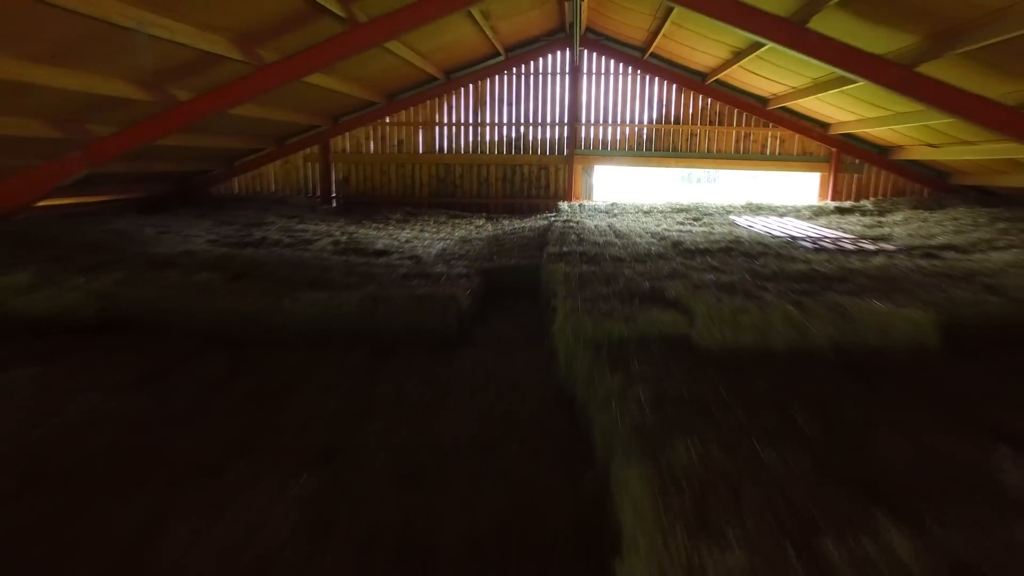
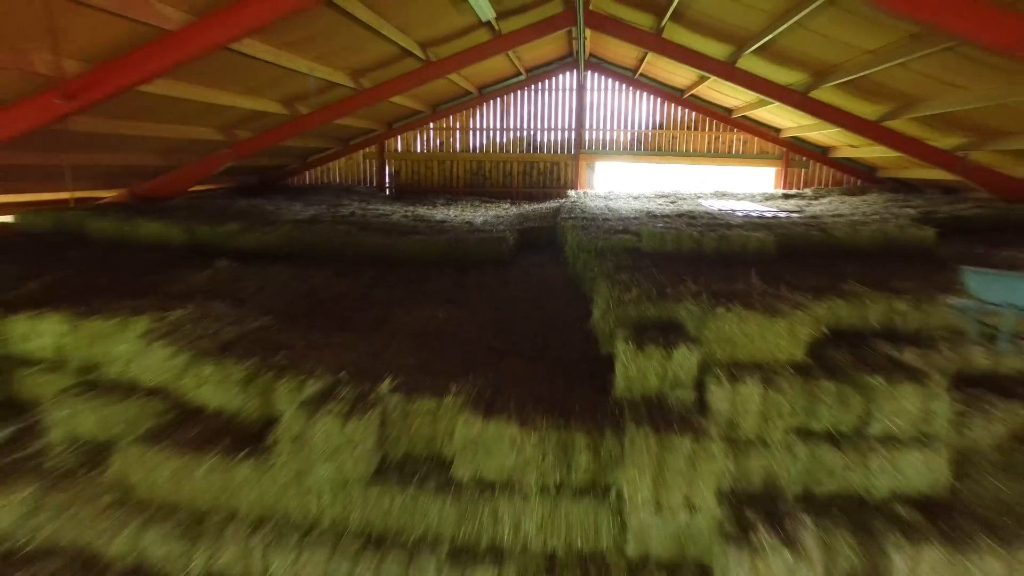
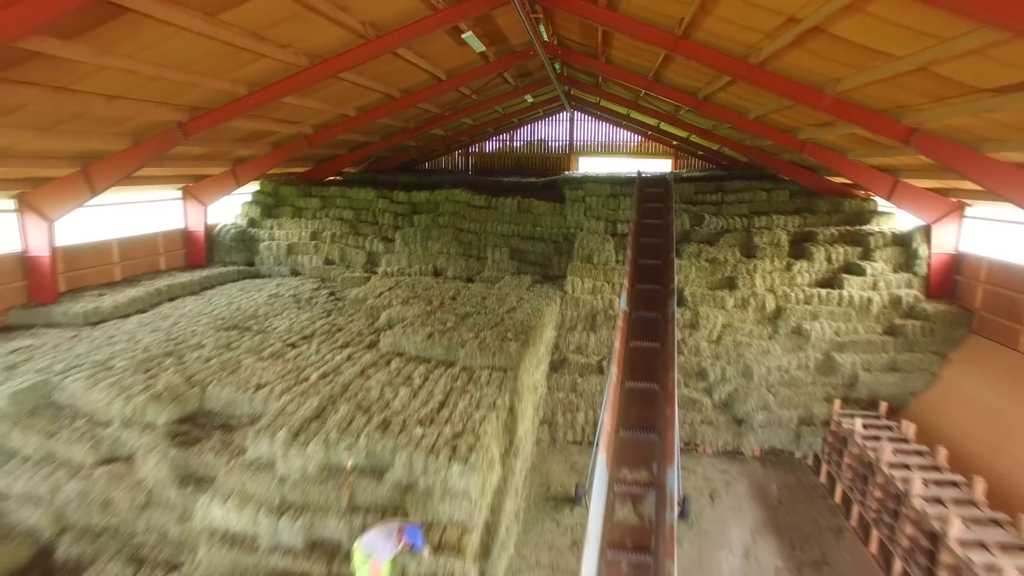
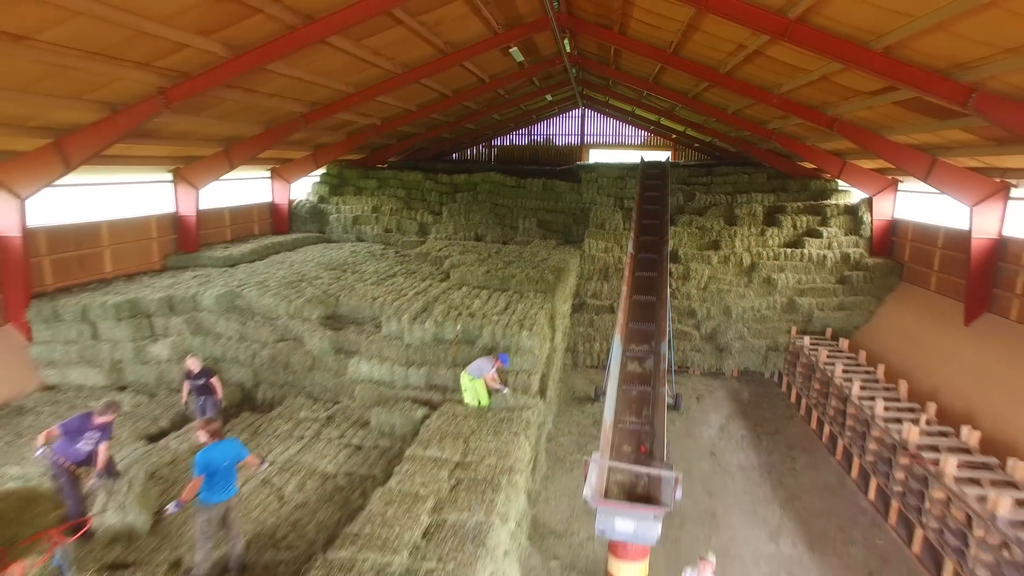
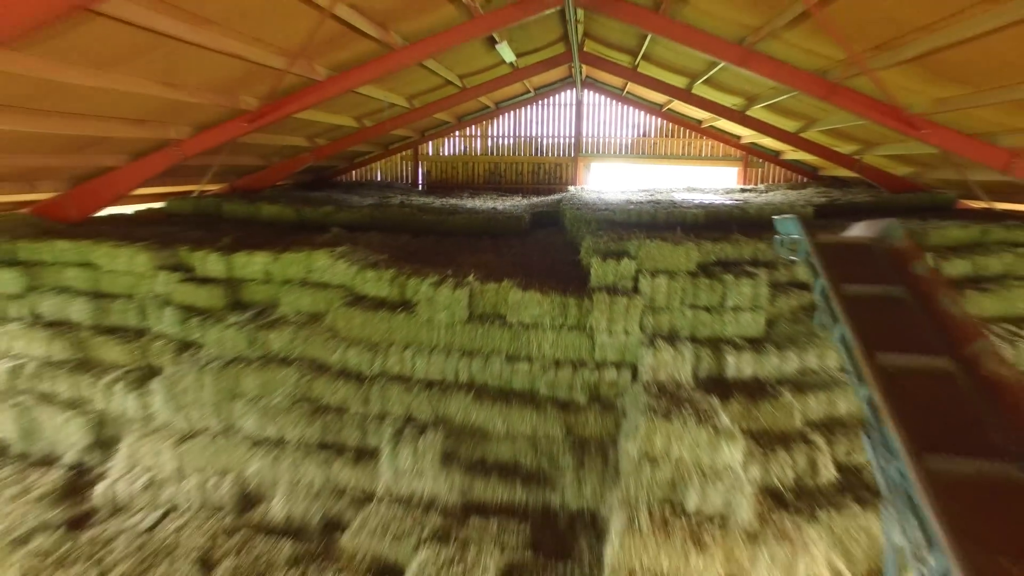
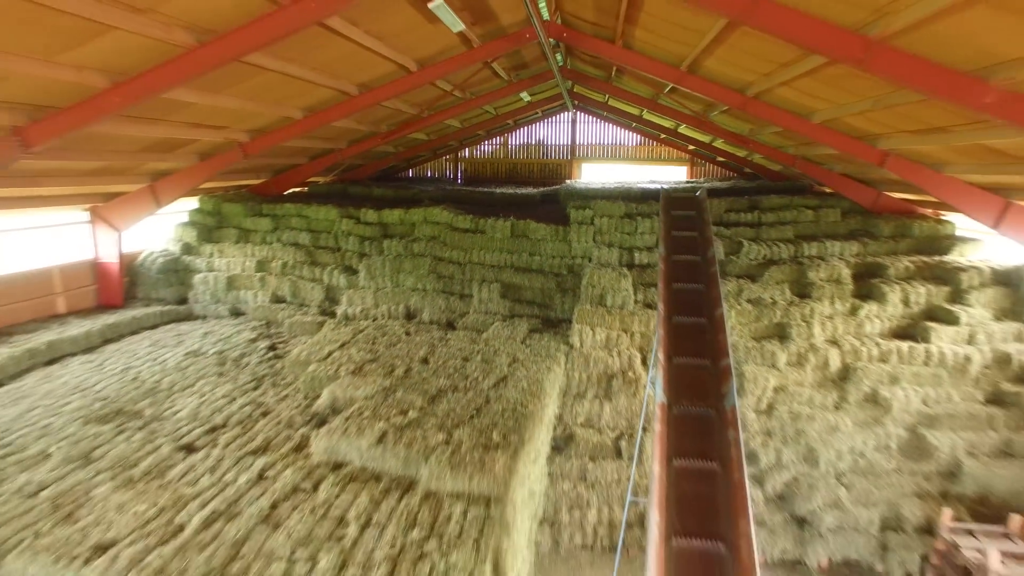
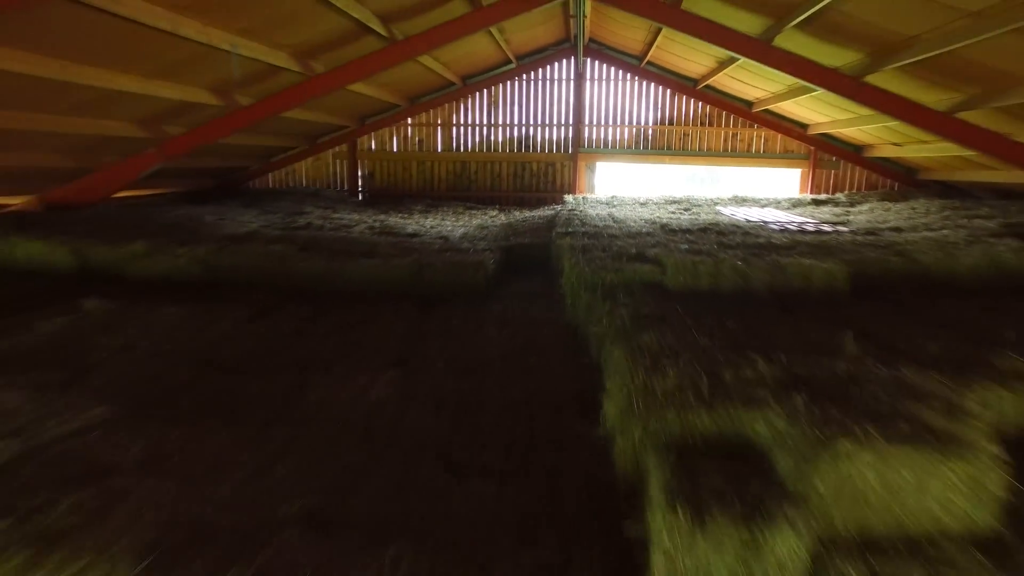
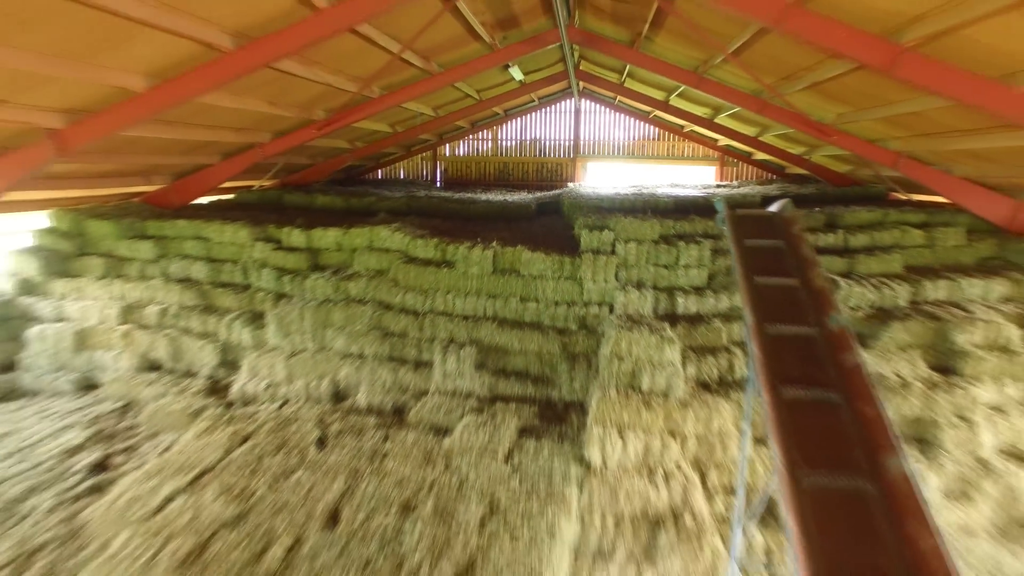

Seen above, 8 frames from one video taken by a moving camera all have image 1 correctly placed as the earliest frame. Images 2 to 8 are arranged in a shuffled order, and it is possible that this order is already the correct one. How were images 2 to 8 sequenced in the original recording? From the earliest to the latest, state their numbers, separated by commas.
7, 2, 5, 8, 6, 3, 4
